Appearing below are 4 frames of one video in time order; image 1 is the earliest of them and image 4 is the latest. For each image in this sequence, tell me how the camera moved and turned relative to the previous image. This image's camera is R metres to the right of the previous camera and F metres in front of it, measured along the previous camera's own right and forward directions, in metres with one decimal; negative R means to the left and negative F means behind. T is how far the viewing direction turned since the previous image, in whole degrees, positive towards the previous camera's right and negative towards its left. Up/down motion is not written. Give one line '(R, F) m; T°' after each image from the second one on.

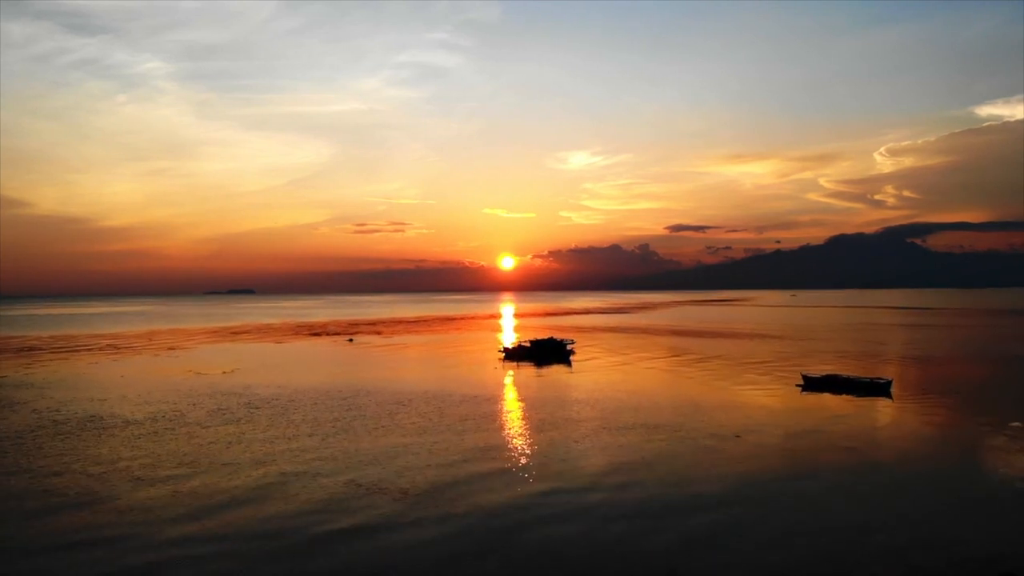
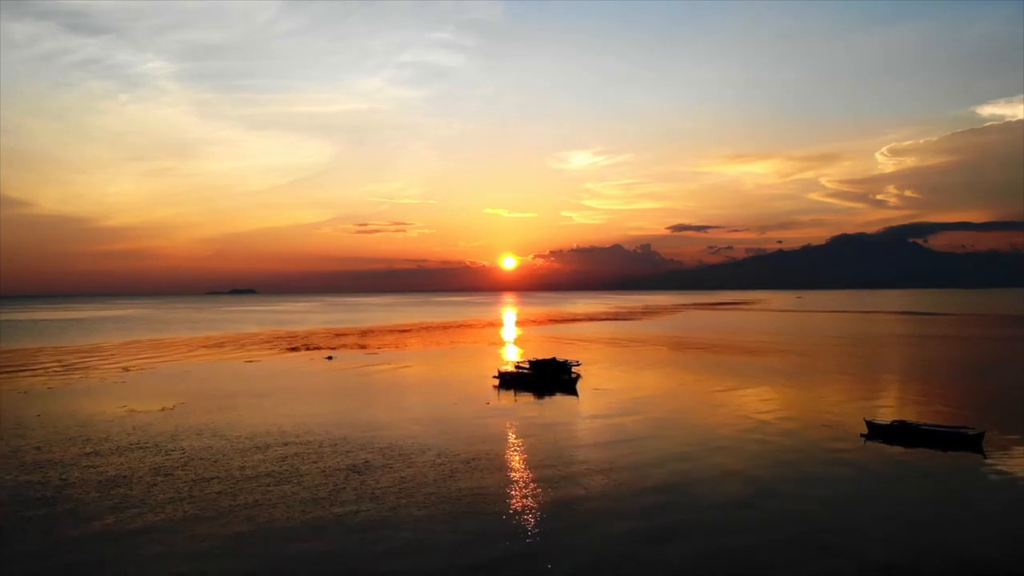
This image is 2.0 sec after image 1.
(-0.1, +2.2) m; 0°
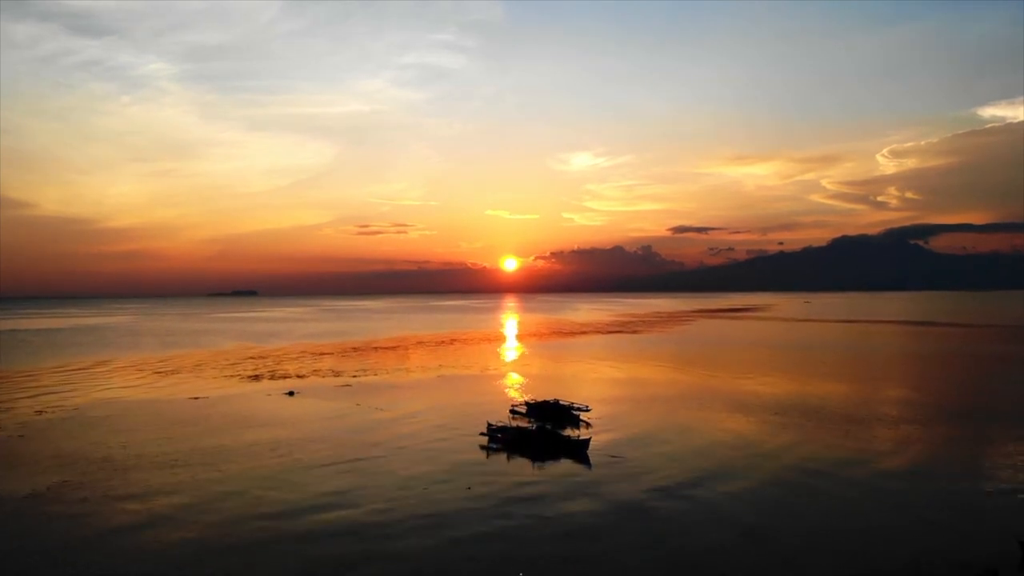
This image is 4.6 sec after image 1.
(0.0, +5.1) m; 0°
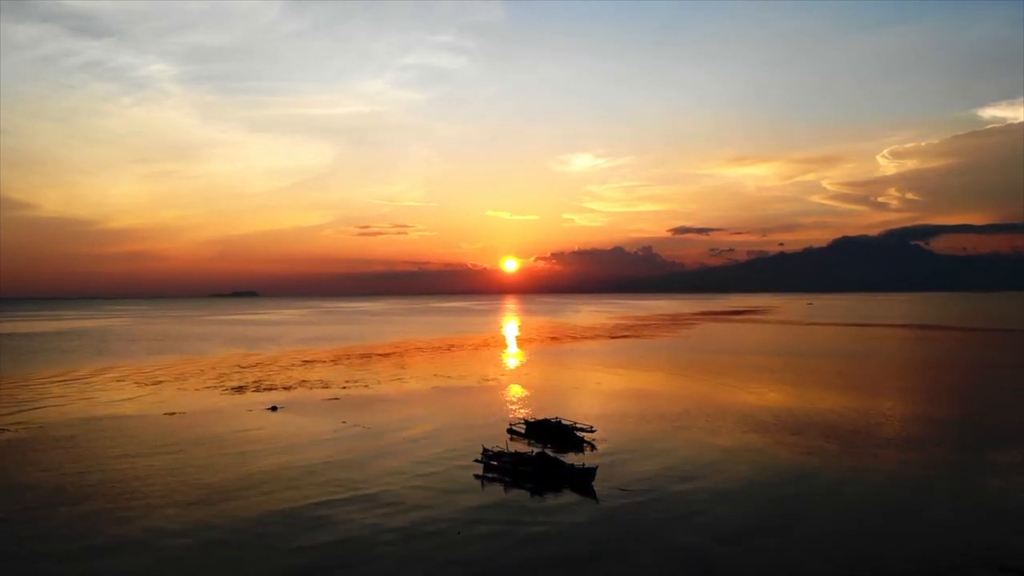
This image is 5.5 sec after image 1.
(0.0, +2.2) m; 0°
